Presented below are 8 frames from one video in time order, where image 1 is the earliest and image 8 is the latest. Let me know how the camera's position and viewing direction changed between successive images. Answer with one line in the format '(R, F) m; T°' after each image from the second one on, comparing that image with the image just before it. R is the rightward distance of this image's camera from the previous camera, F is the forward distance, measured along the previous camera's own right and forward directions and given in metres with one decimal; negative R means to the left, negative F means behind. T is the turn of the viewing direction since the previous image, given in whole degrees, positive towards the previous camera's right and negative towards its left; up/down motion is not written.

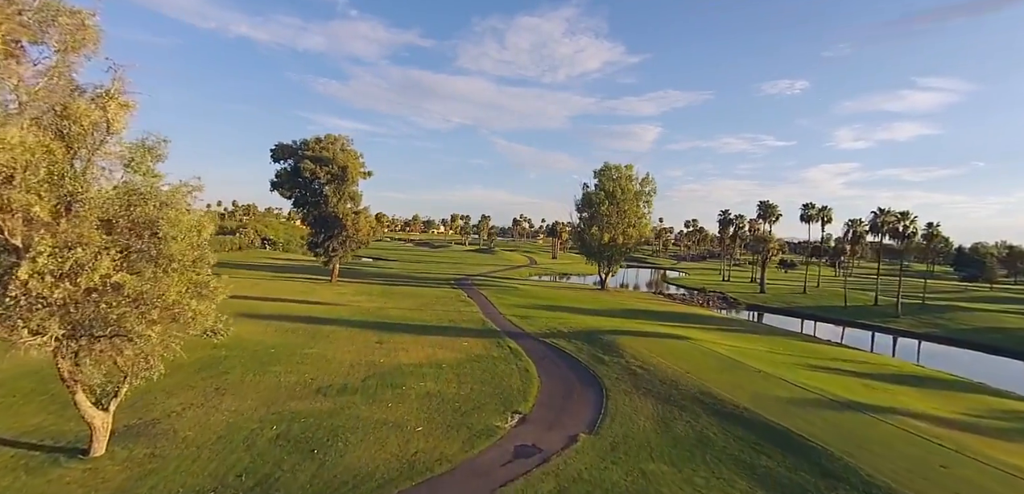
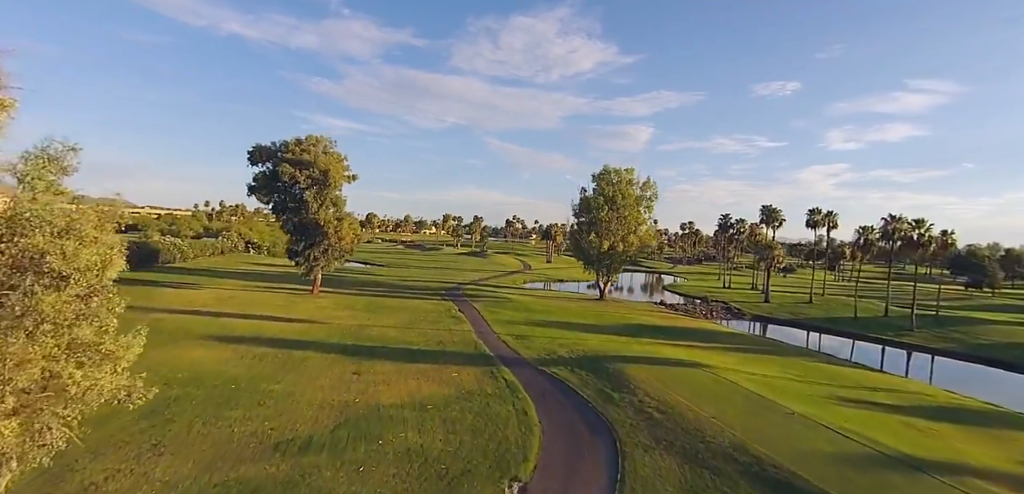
(-0.1, +2.8) m; +1°
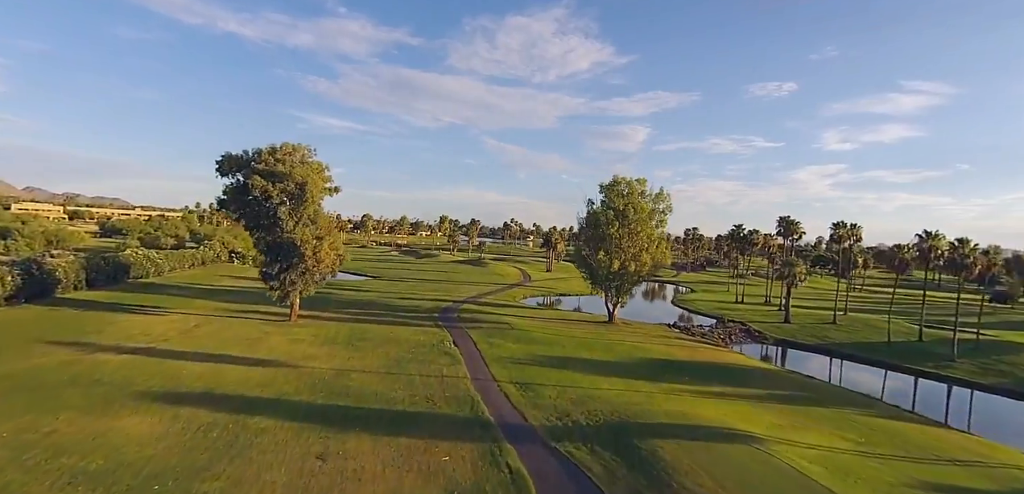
(-0.4, +4.7) m; 0°
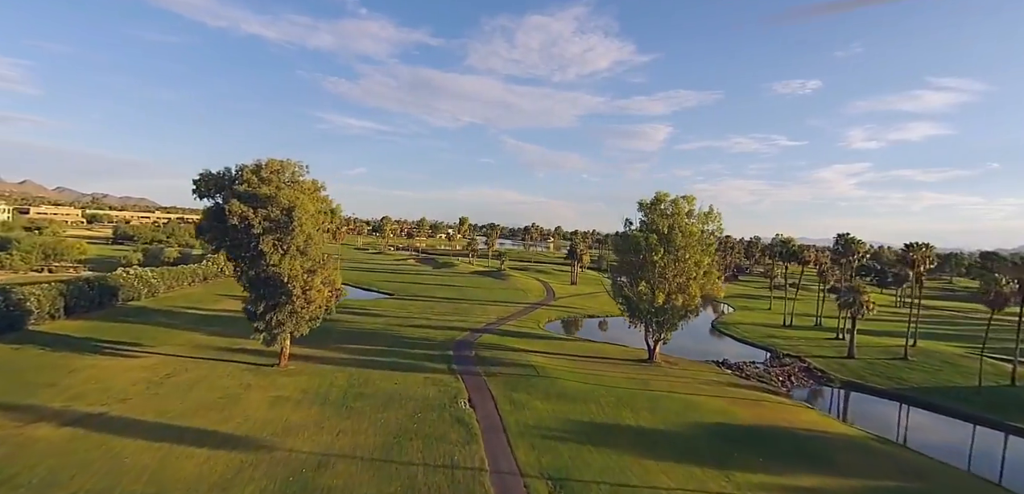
(-0.6, +6.3) m; -2°
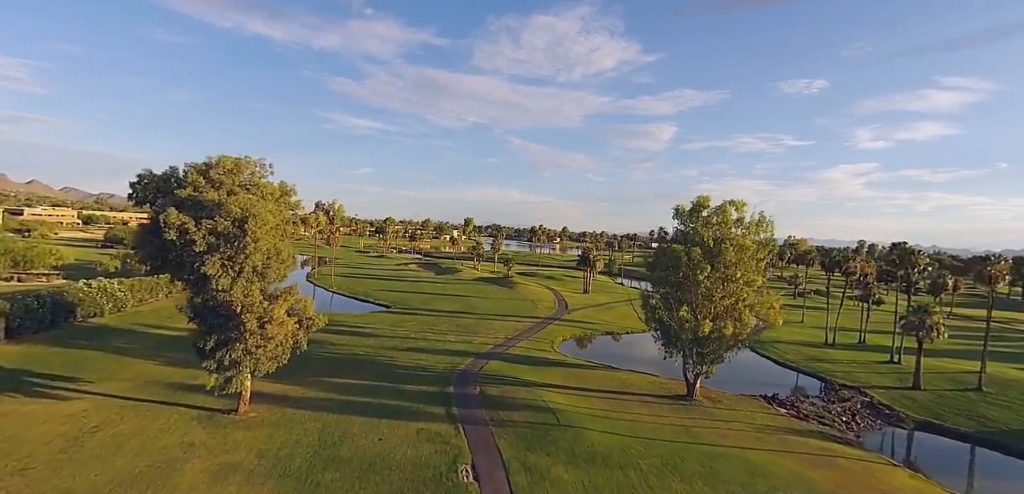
(-0.6, +6.7) m; -1°
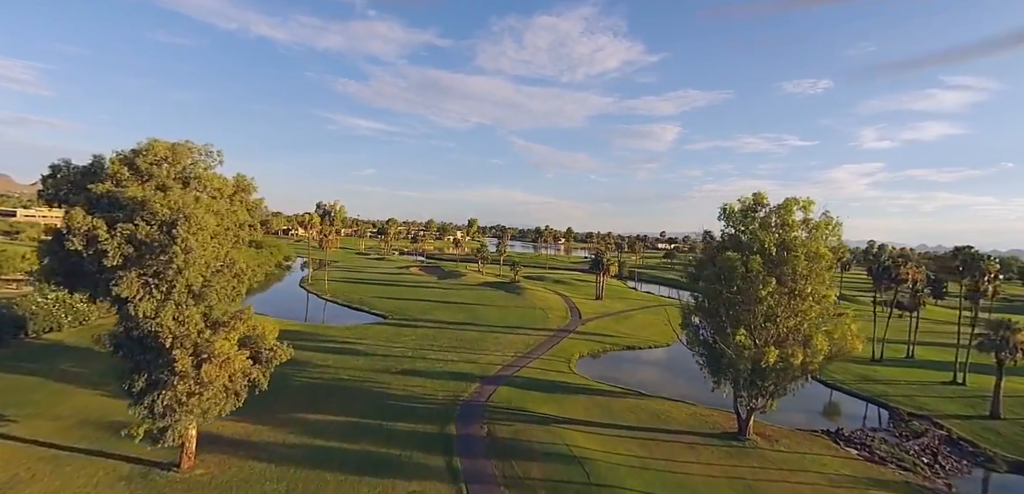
(-0.7, +6.0) m; 0°
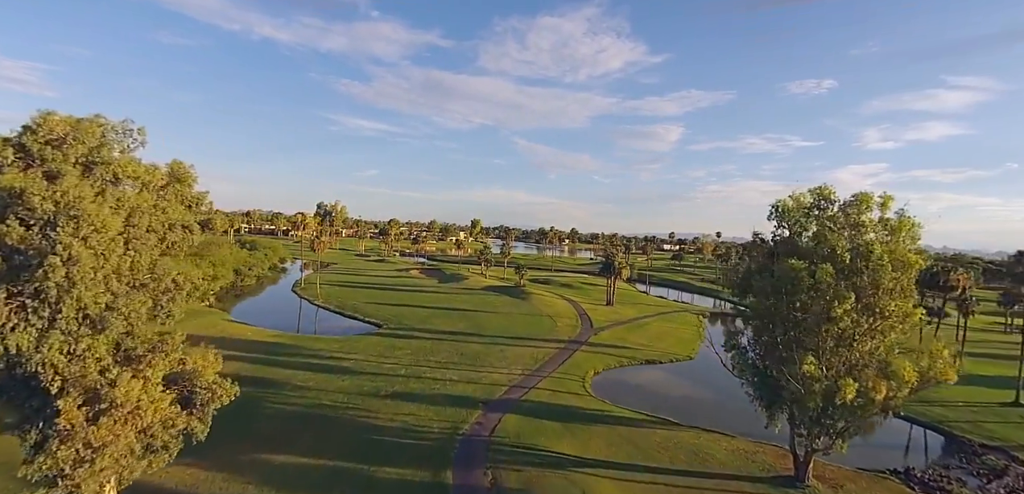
(-0.3, +4.9) m; 0°
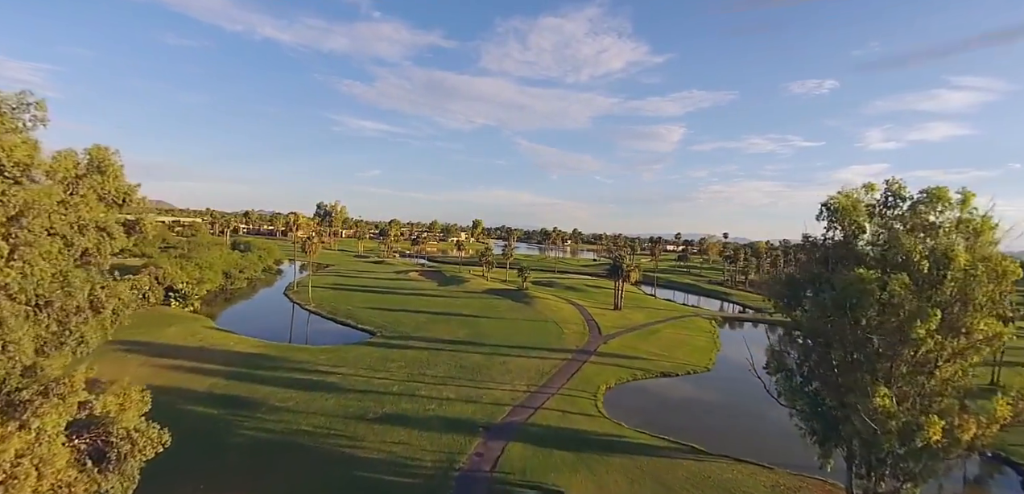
(-0.2, +3.6) m; 0°
